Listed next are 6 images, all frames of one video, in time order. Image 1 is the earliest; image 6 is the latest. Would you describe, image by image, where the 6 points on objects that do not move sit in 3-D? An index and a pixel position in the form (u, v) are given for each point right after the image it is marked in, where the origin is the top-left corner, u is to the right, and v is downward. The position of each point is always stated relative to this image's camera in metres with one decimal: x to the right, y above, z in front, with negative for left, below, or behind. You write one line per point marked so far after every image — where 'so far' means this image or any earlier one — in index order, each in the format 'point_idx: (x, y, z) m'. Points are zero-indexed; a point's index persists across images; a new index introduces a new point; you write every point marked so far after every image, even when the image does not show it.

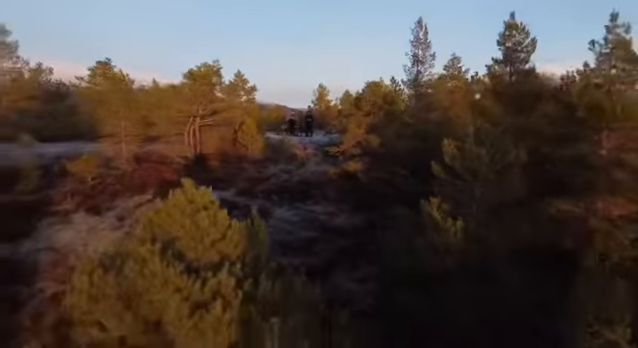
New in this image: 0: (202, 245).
0: (-1.3, -0.7, +3.7) m
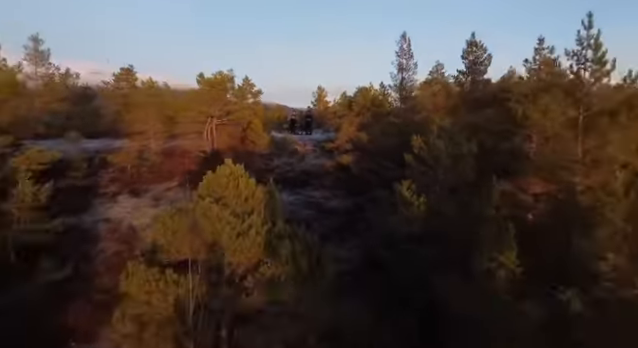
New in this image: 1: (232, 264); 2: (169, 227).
0: (-1.4, -0.4, +6.2) m
1: (-1.4, -1.4, +5.8) m
2: (-2.3, -0.8, +6.1) m
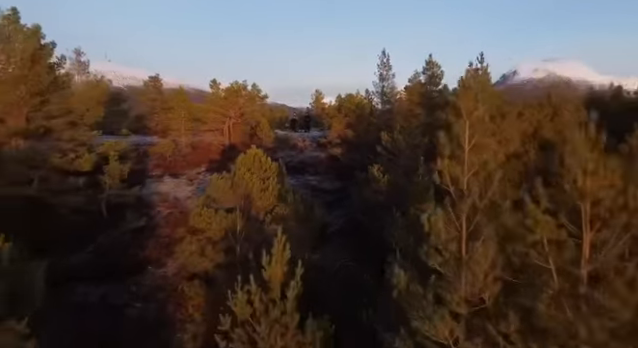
0: (-1.6, +0.2, +10.4) m
1: (-1.6, -0.9, +10.0) m
2: (-2.6, -0.3, +10.3) m
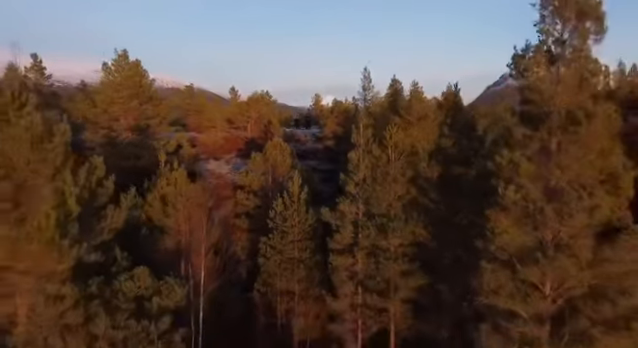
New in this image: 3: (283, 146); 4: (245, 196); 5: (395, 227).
0: (-1.7, +1.2, +17.9) m
1: (-1.7, +0.1, +17.5) m
2: (-2.7, +0.7, +17.8) m
3: (-1.7, +1.4, +18.3) m
4: (-3.4, -0.8, +17.5) m
5: (+2.0, -1.2, +10.3) m
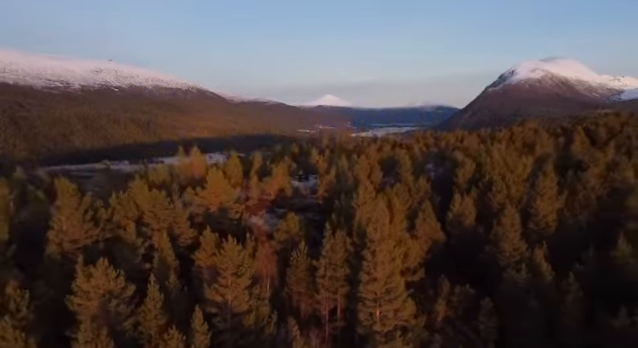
0: (-2.3, -4.5, +36.7) m
1: (-2.3, -5.5, +36.3) m
2: (-3.3, -4.9, +36.6) m
3: (-2.3, -4.2, +37.1) m
4: (-4.0, -6.5, +36.3) m
5: (+1.4, -6.9, +29.2) m
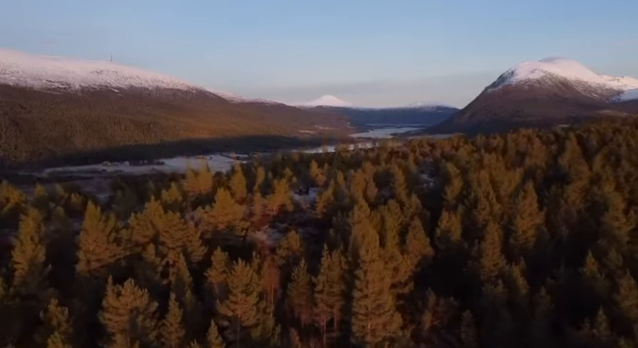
0: (-2.4, -6.7, +40.4) m
1: (-2.4, -7.8, +40.0) m
2: (-3.4, -7.1, +40.3) m
3: (-2.4, -6.5, +40.8) m
4: (-4.1, -8.7, +40.0) m
5: (+1.3, -9.1, +32.9) m
